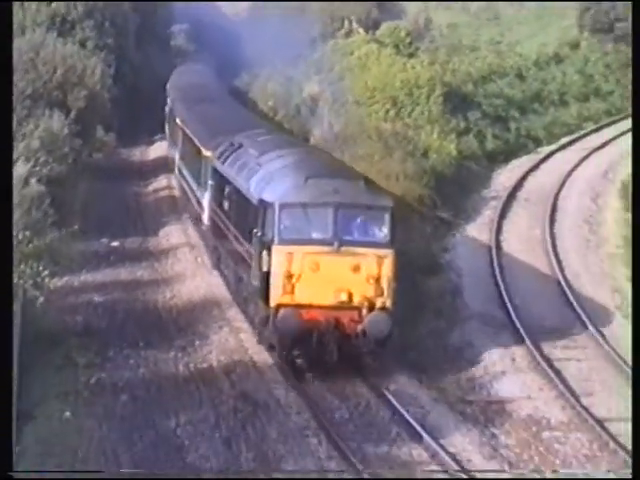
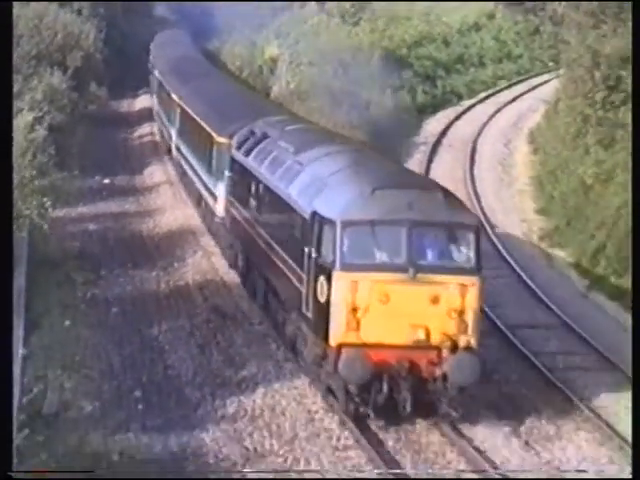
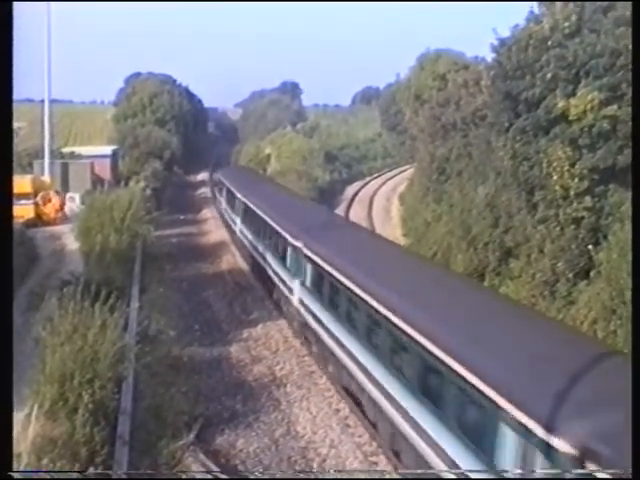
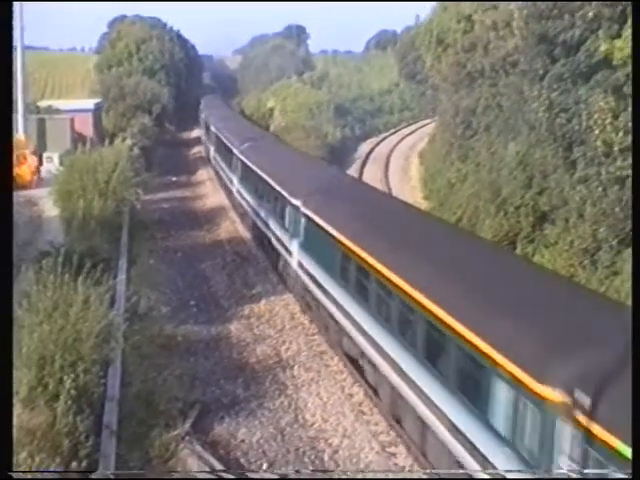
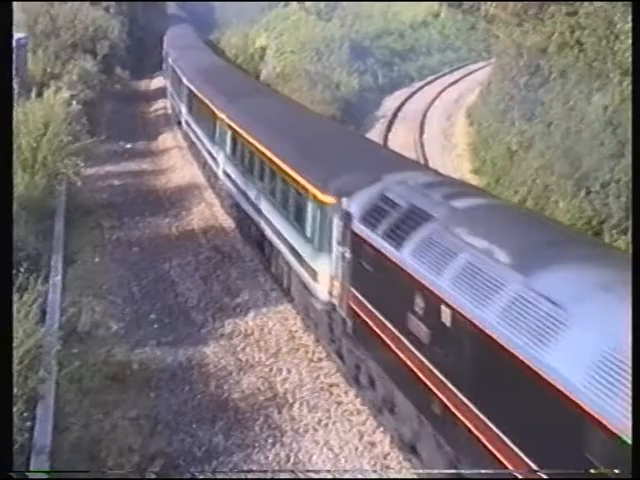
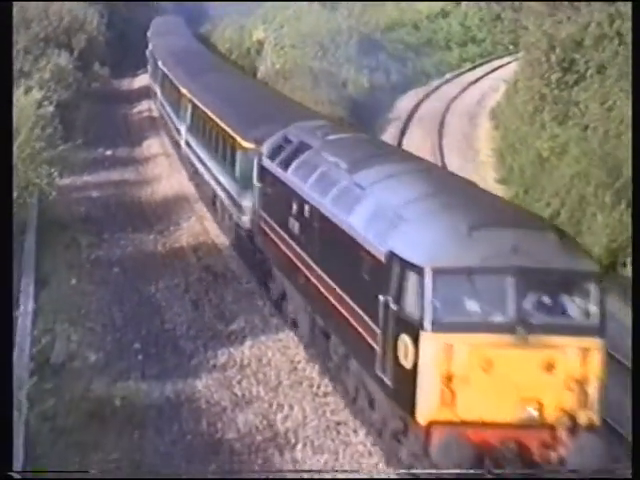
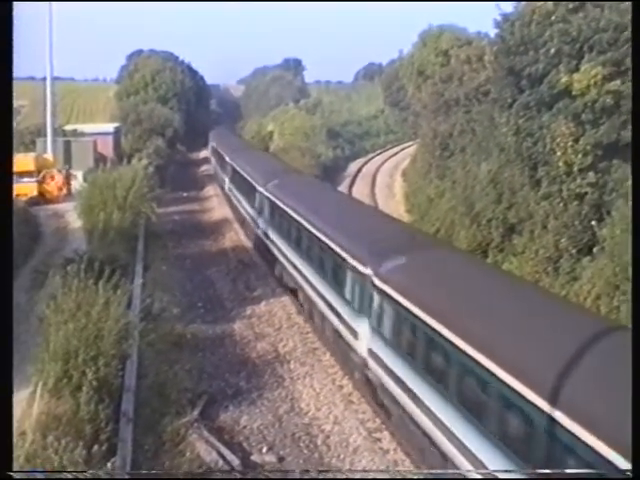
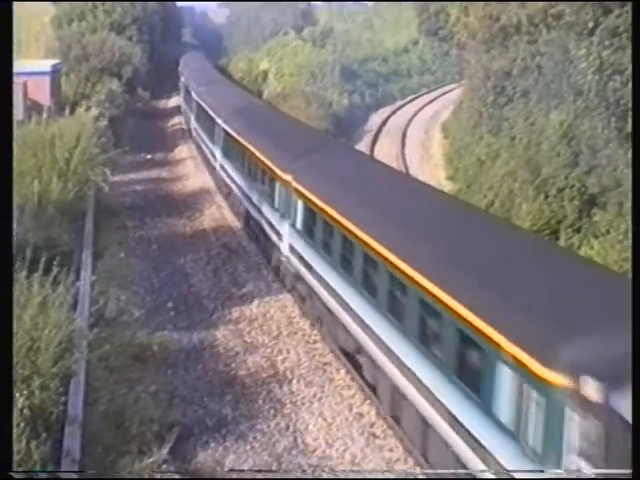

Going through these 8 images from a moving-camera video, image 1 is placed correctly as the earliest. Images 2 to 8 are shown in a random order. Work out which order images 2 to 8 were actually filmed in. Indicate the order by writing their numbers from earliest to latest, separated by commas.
2, 6, 5, 8, 4, 7, 3
